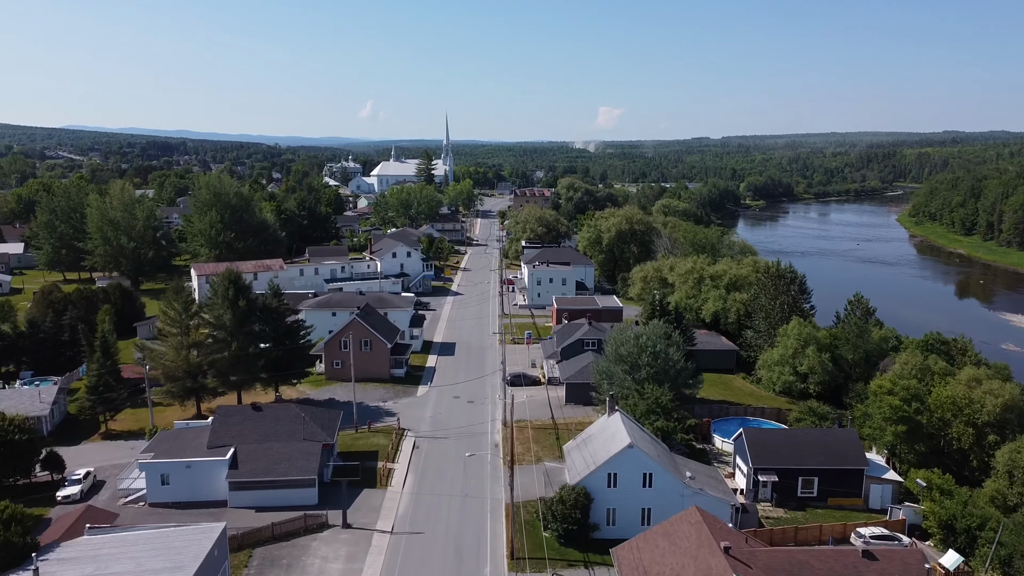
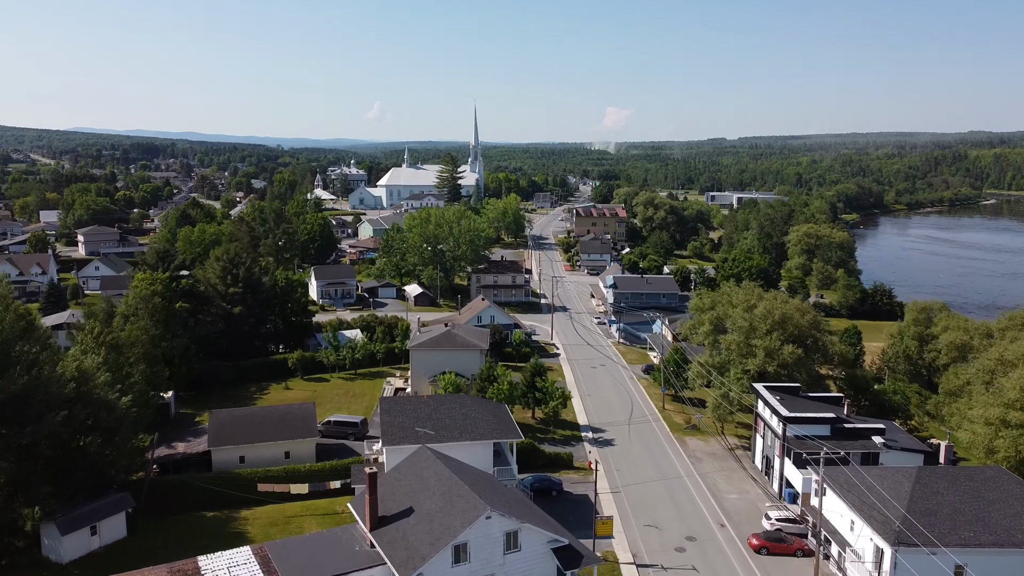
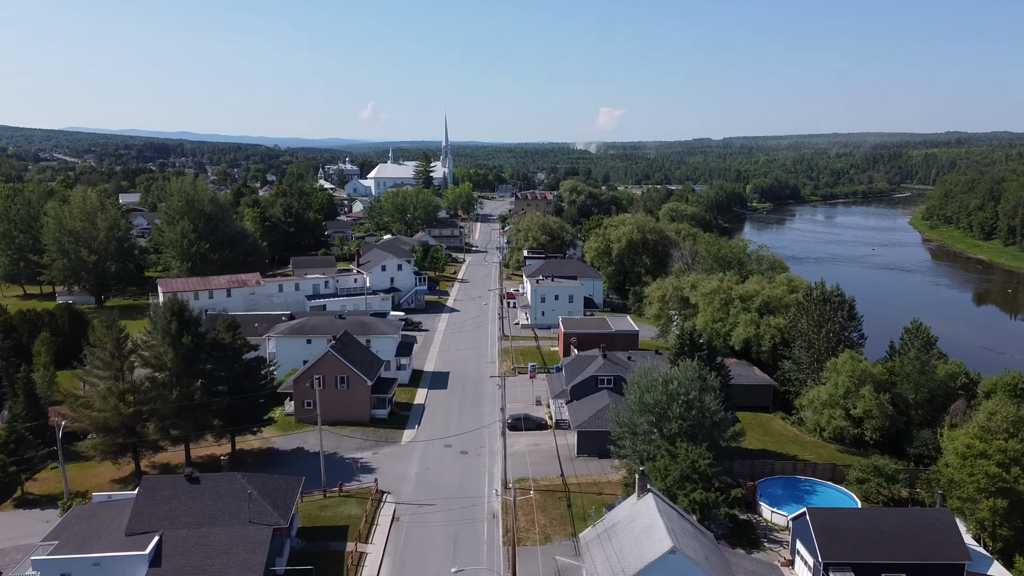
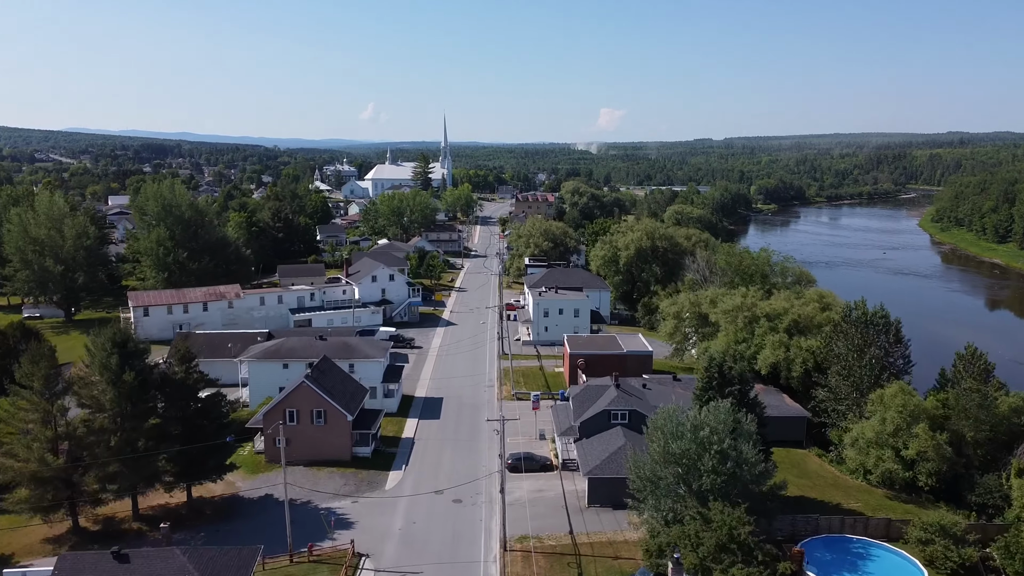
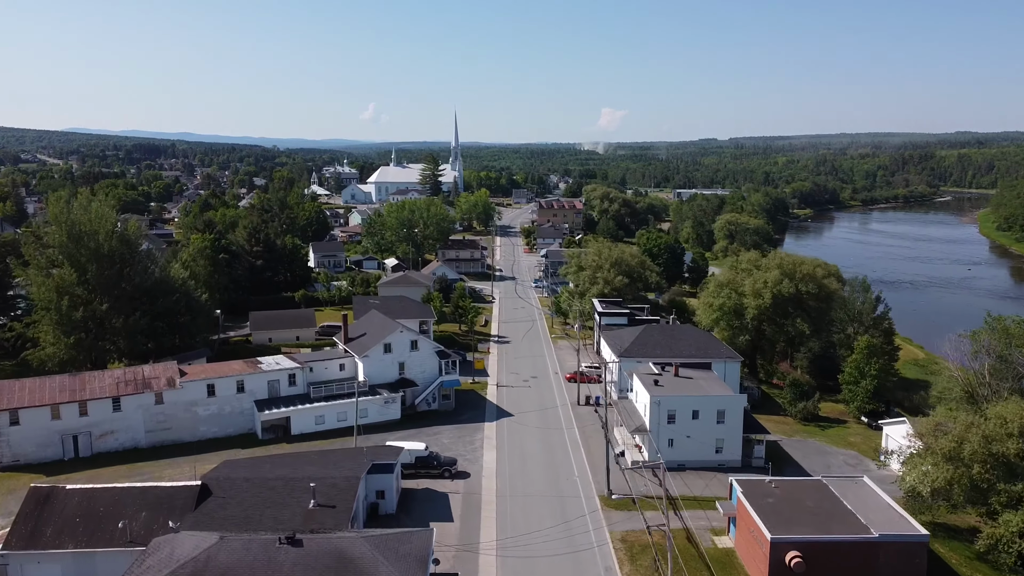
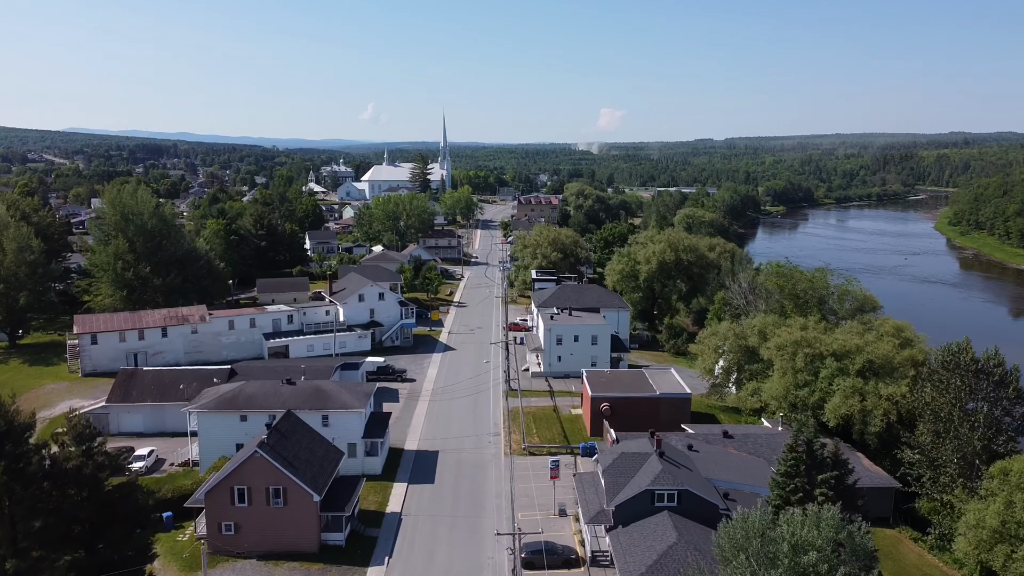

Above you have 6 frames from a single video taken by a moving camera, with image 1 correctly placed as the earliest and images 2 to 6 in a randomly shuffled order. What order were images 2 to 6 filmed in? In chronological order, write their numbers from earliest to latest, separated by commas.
3, 4, 6, 5, 2
